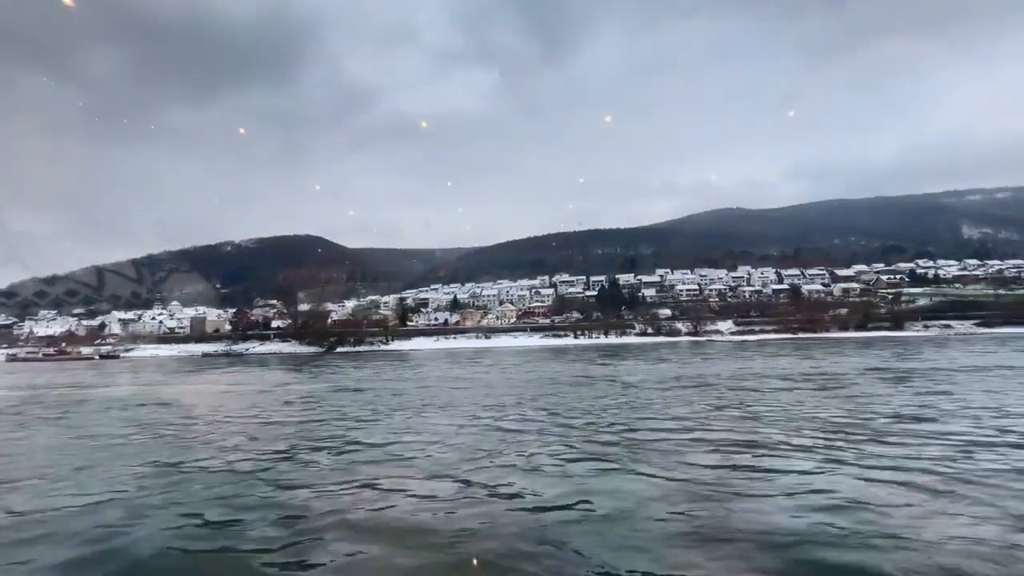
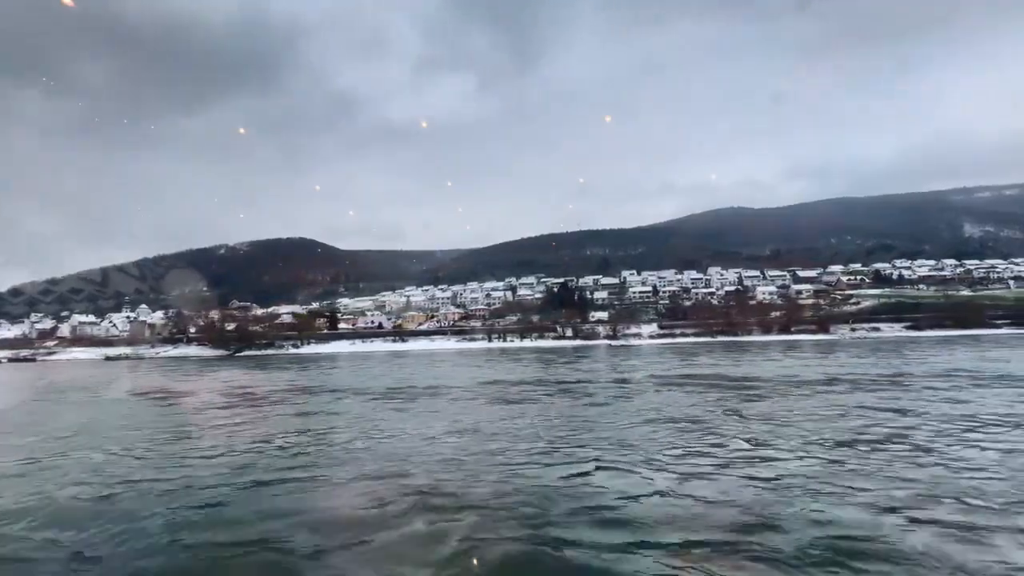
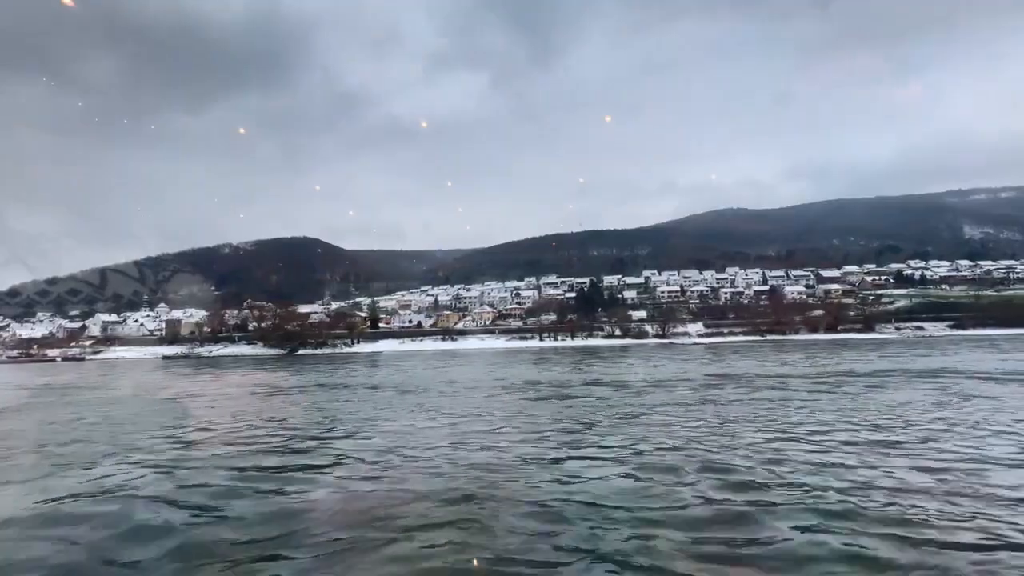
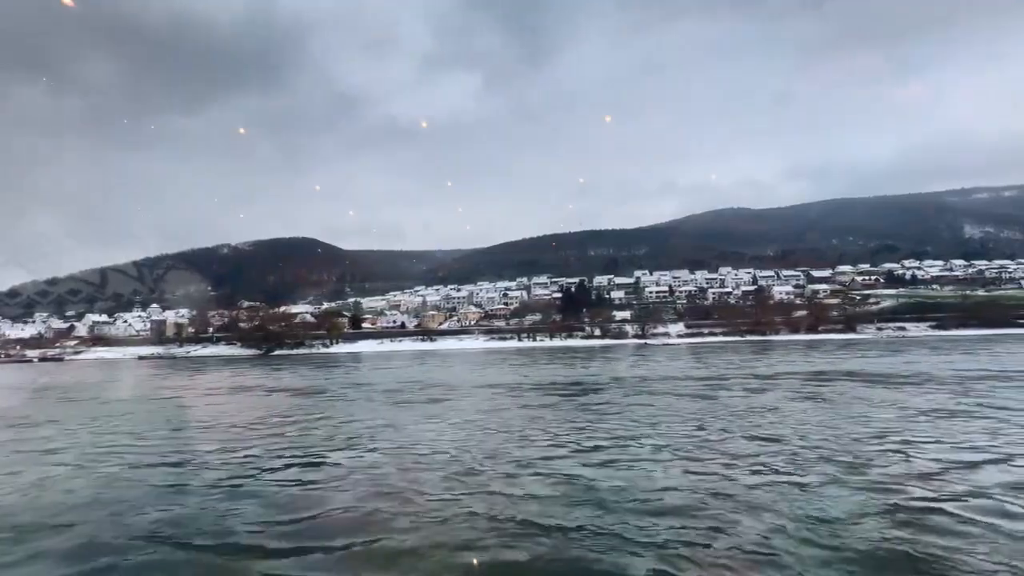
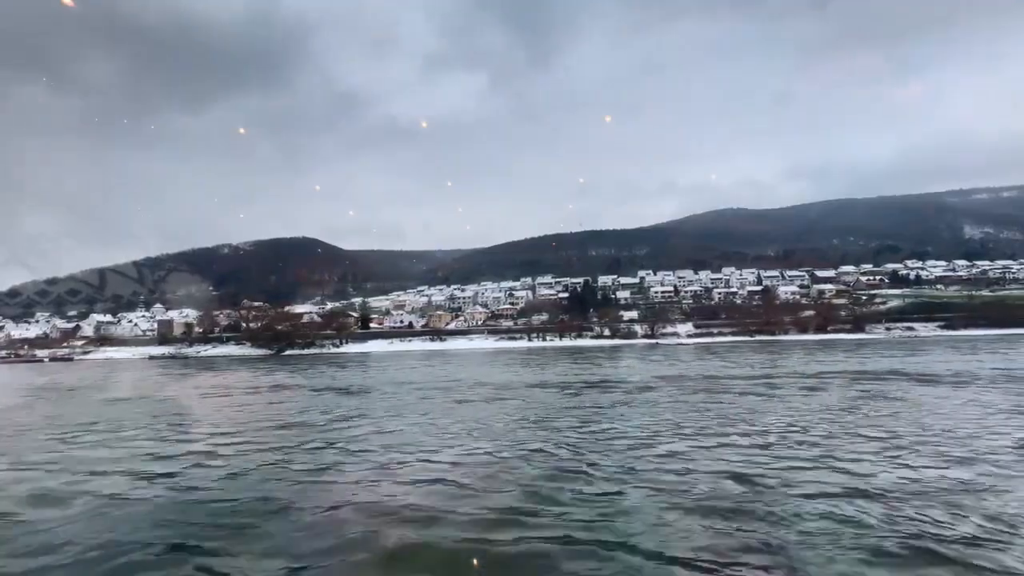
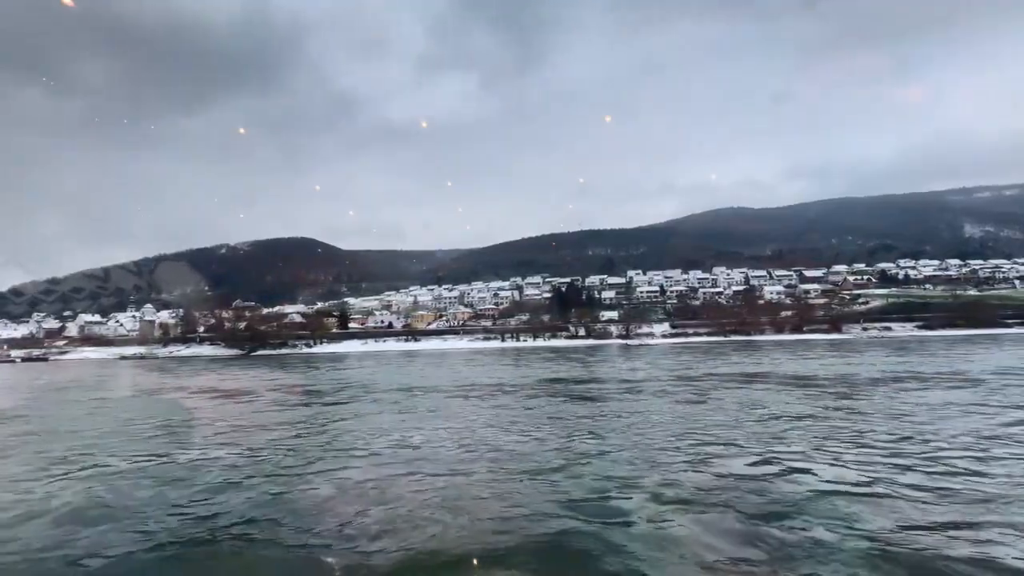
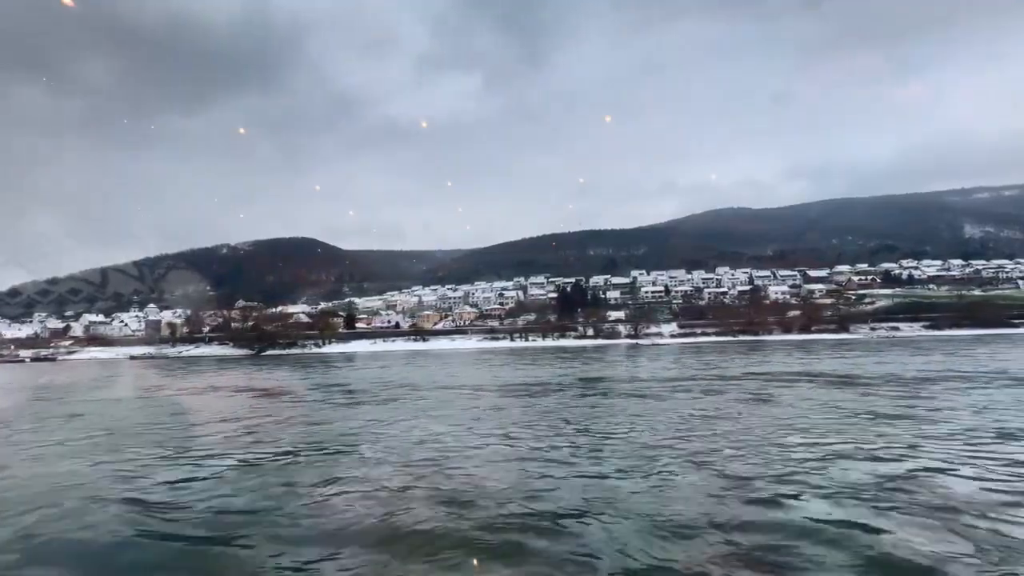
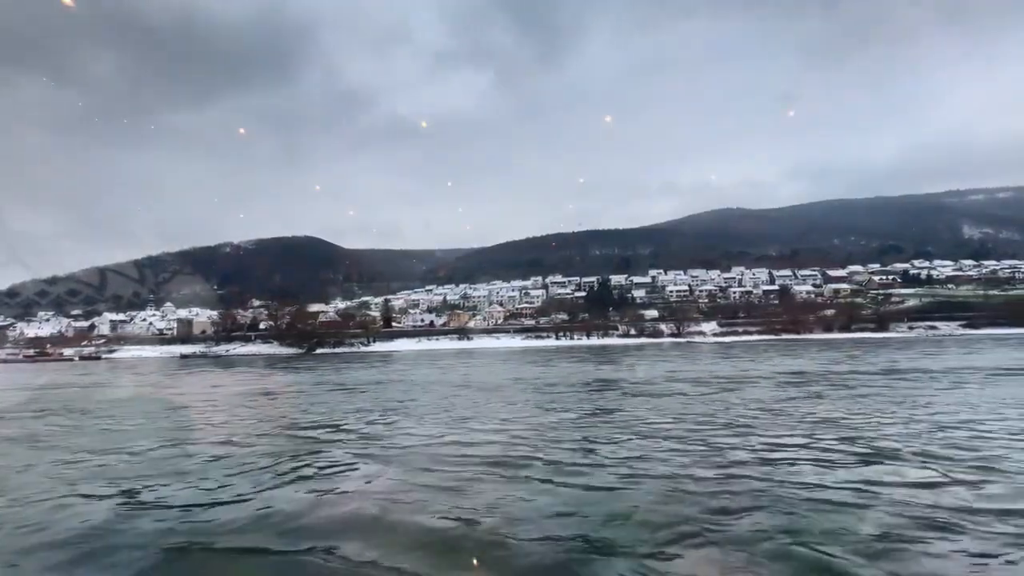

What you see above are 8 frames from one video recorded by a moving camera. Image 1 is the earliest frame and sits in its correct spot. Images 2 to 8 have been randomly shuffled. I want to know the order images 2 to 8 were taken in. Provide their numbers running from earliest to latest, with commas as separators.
8, 3, 5, 4, 7, 6, 2
